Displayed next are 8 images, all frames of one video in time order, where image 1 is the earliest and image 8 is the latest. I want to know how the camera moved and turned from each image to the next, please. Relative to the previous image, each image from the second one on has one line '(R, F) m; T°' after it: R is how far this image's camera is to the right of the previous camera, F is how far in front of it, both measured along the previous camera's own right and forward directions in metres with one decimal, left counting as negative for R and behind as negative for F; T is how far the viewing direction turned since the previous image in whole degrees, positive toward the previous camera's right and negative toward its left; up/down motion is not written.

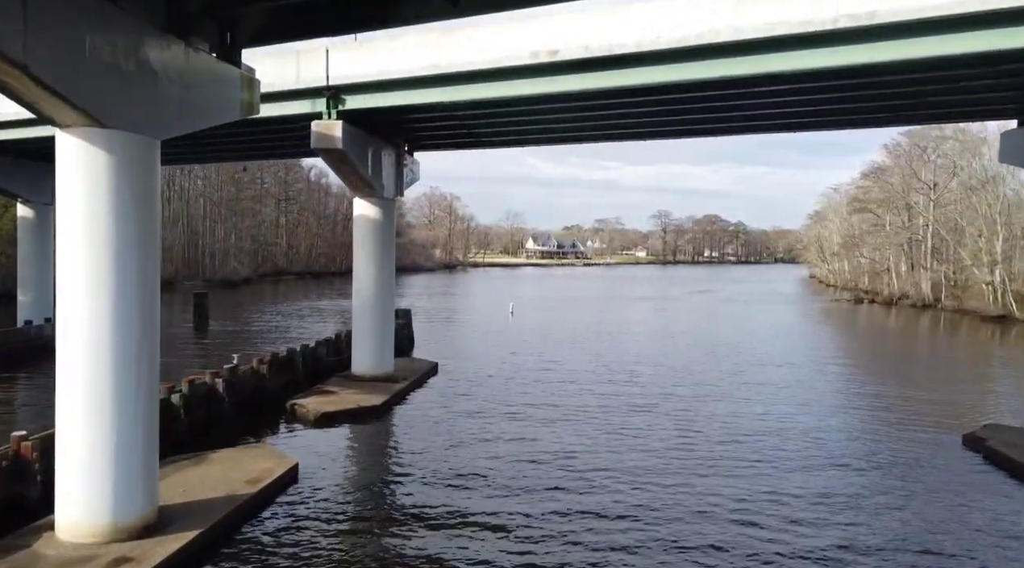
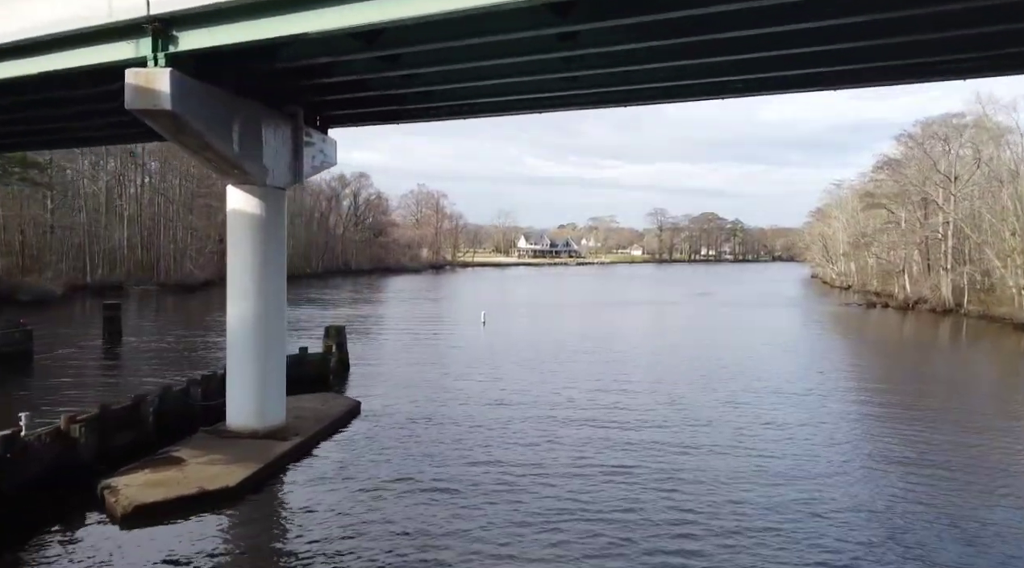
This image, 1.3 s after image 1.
(+1.1, +5.2) m; 0°
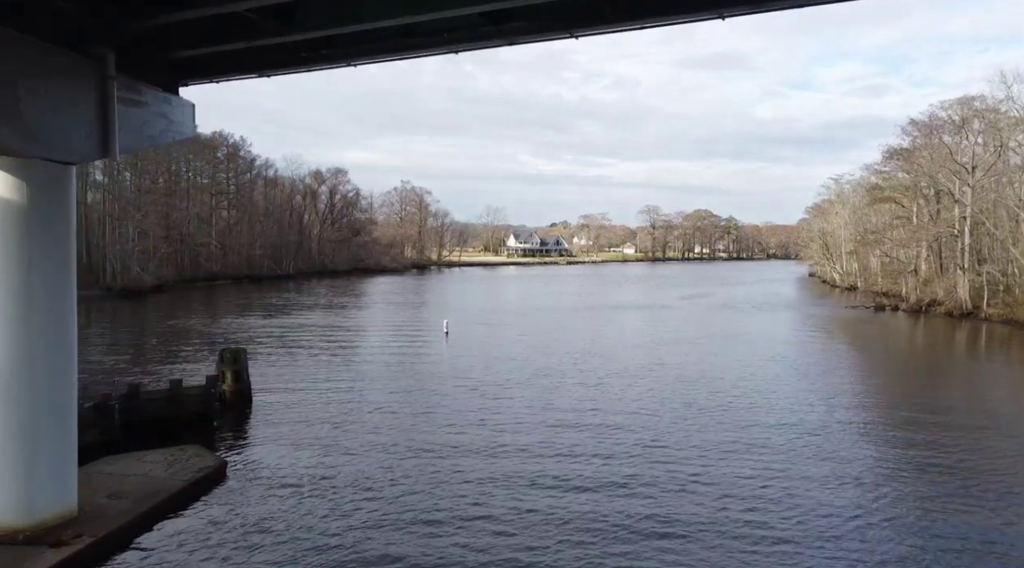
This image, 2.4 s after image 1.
(+1.1, +4.8) m; 0°
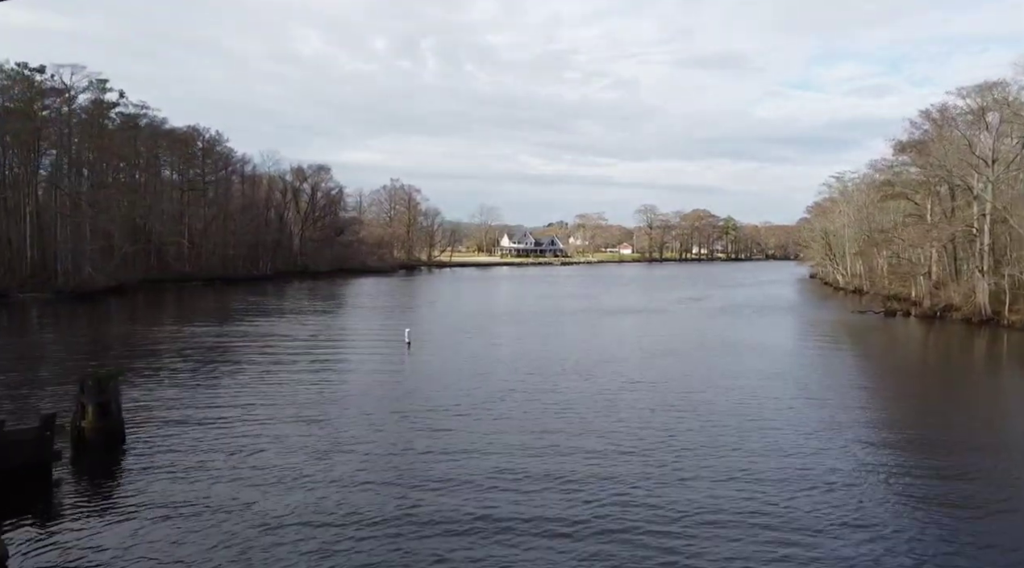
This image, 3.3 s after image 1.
(+1.0, +3.9) m; 0°
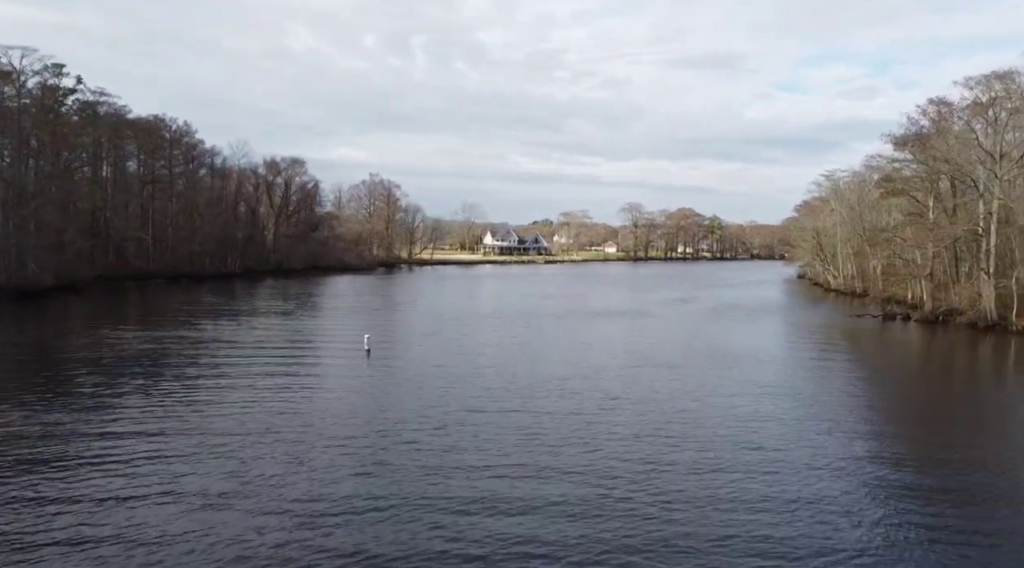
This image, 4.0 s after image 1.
(+0.5, +3.1) m; +1°
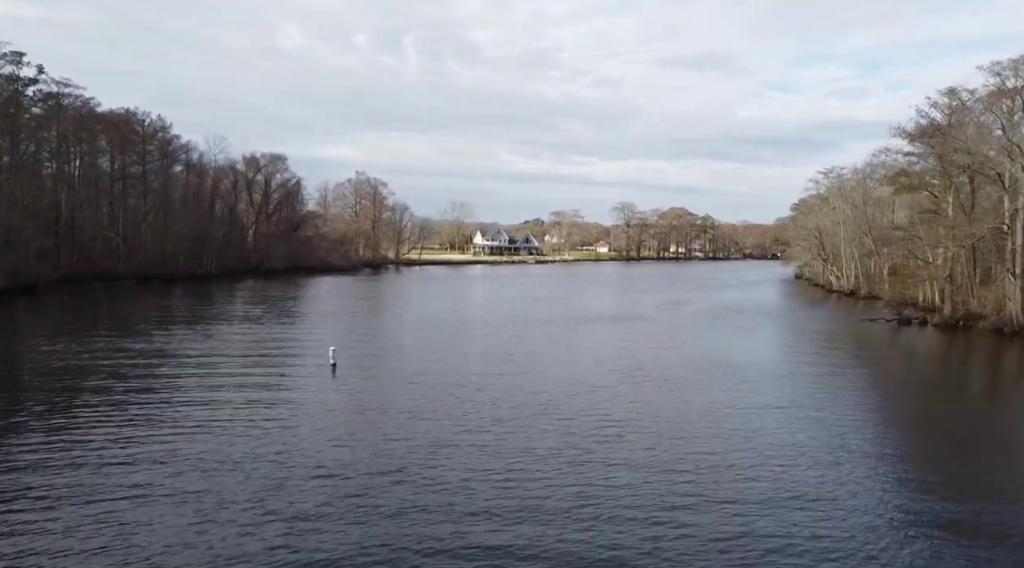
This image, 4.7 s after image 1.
(+0.2, +3.3) m; +1°
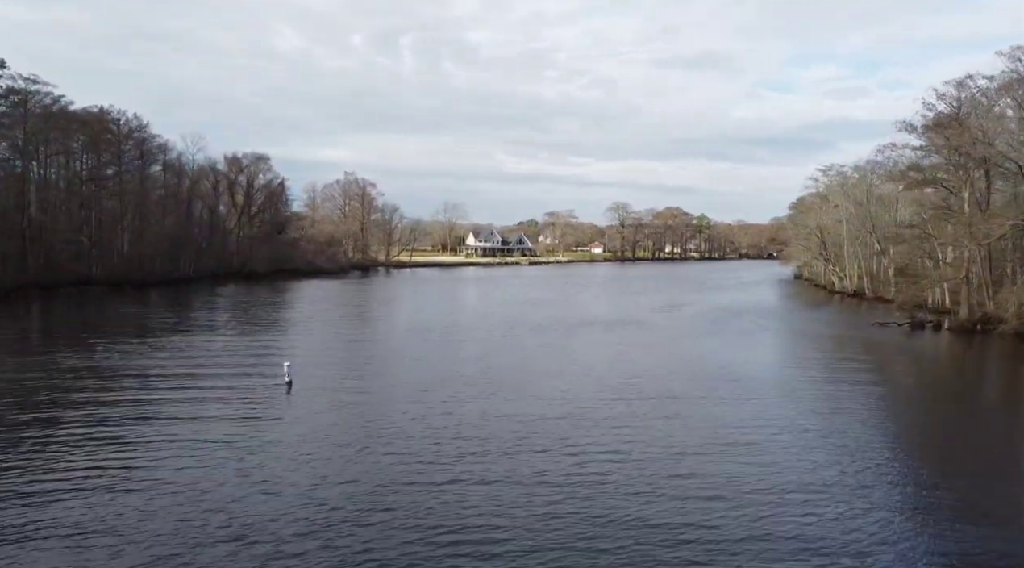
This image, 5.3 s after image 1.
(+0.4, +2.7) m; 0°
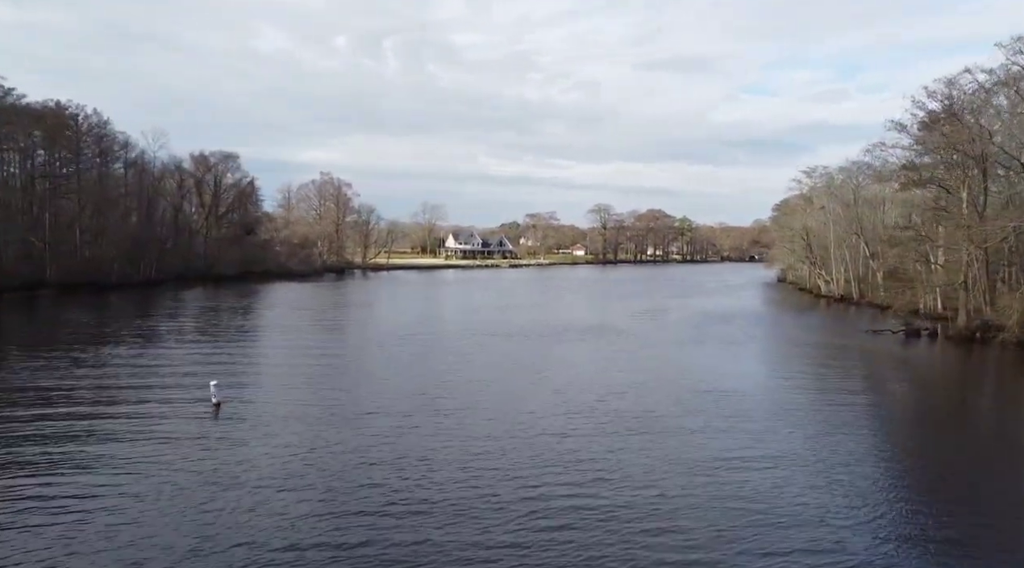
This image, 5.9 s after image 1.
(+0.5, +2.6) m; +1°
